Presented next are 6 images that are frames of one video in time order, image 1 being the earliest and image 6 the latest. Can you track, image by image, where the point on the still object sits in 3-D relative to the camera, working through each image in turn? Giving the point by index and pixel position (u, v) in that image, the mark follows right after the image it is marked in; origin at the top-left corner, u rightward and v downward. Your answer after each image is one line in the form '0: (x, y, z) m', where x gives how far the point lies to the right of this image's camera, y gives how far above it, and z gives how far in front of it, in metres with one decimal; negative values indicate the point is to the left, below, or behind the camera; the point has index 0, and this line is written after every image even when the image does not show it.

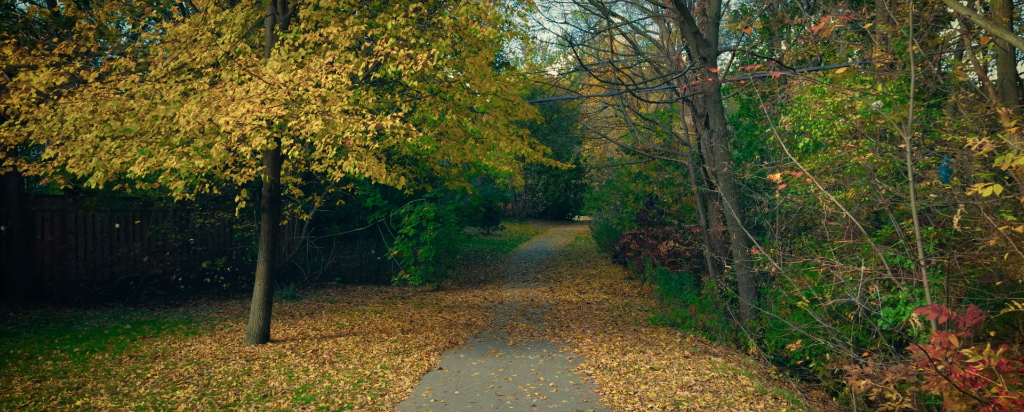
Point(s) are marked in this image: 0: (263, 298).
0: (-3.4, -1.3, +11.4) m
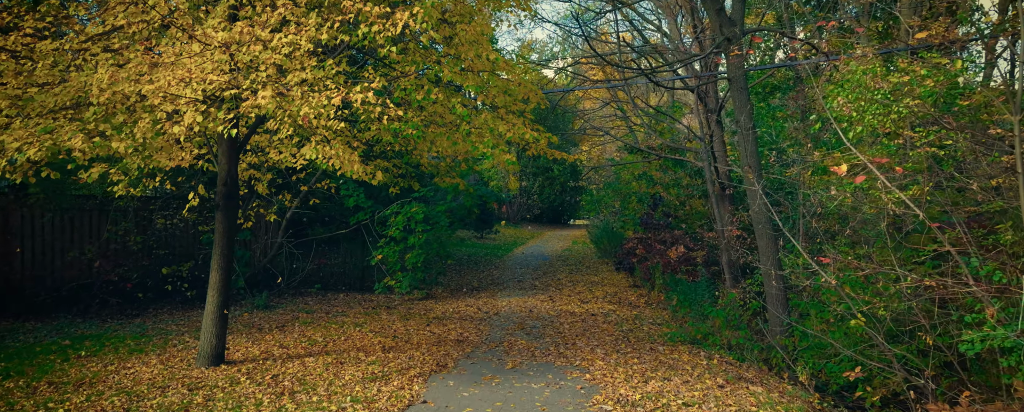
0: (-3.4, -1.3, +9.7) m
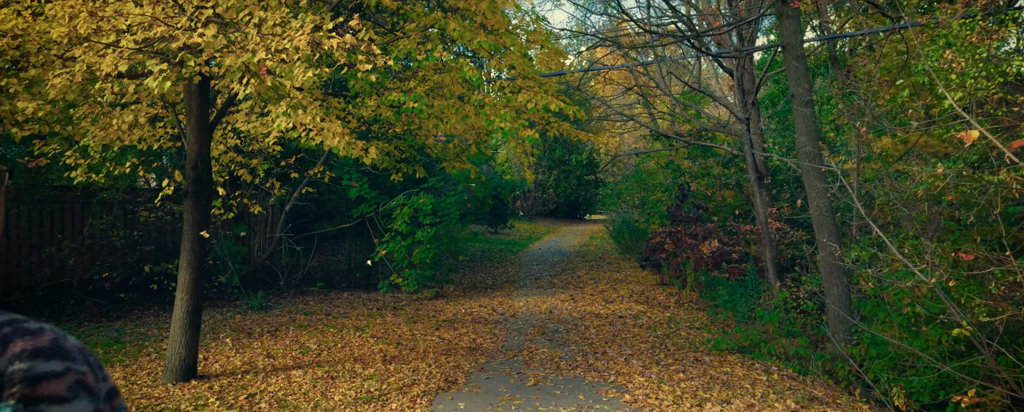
0: (-3.2, -1.1, +8.2) m
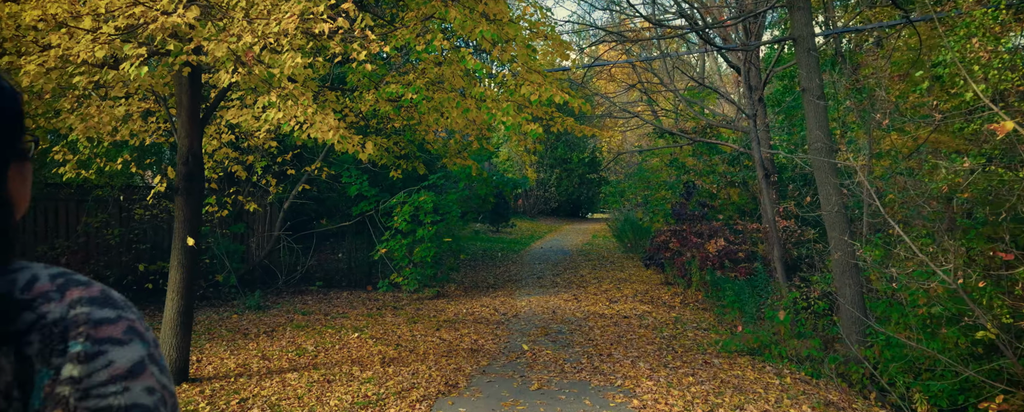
0: (-3.2, -1.1, +7.9) m
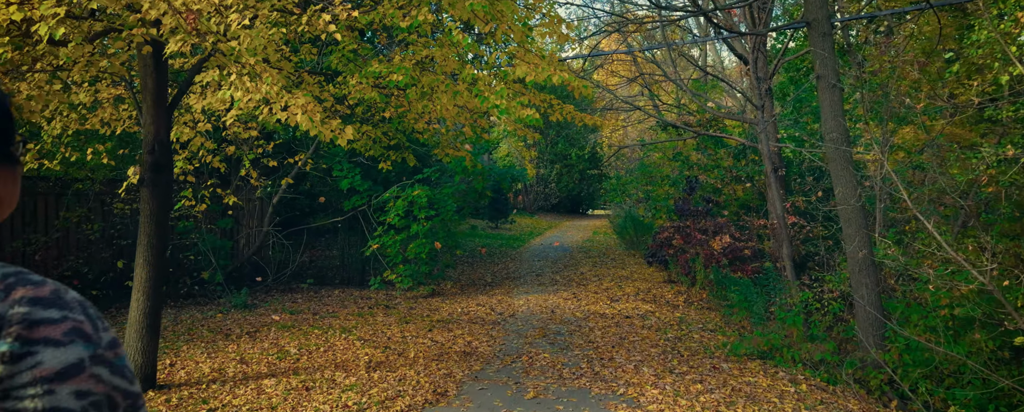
0: (-3.2, -1.0, +7.3) m
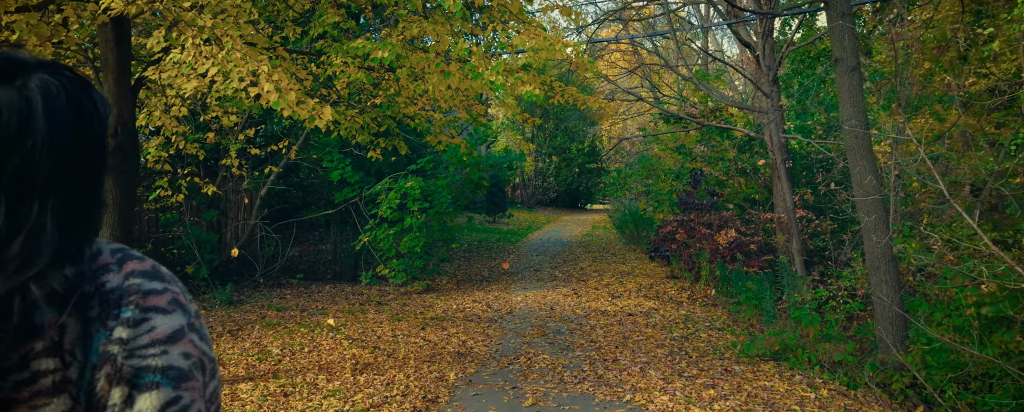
0: (-3.3, -0.9, +6.7) m
